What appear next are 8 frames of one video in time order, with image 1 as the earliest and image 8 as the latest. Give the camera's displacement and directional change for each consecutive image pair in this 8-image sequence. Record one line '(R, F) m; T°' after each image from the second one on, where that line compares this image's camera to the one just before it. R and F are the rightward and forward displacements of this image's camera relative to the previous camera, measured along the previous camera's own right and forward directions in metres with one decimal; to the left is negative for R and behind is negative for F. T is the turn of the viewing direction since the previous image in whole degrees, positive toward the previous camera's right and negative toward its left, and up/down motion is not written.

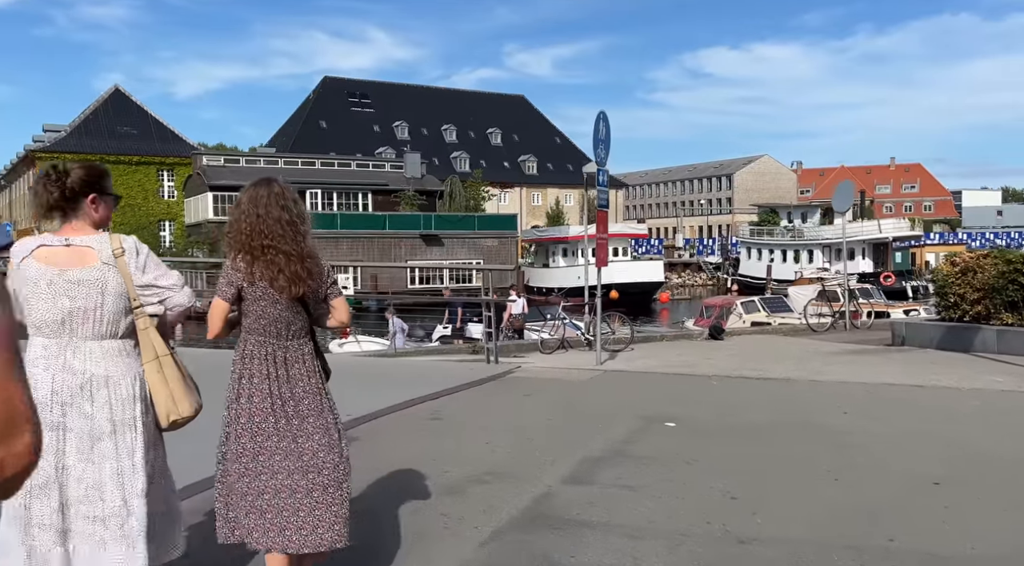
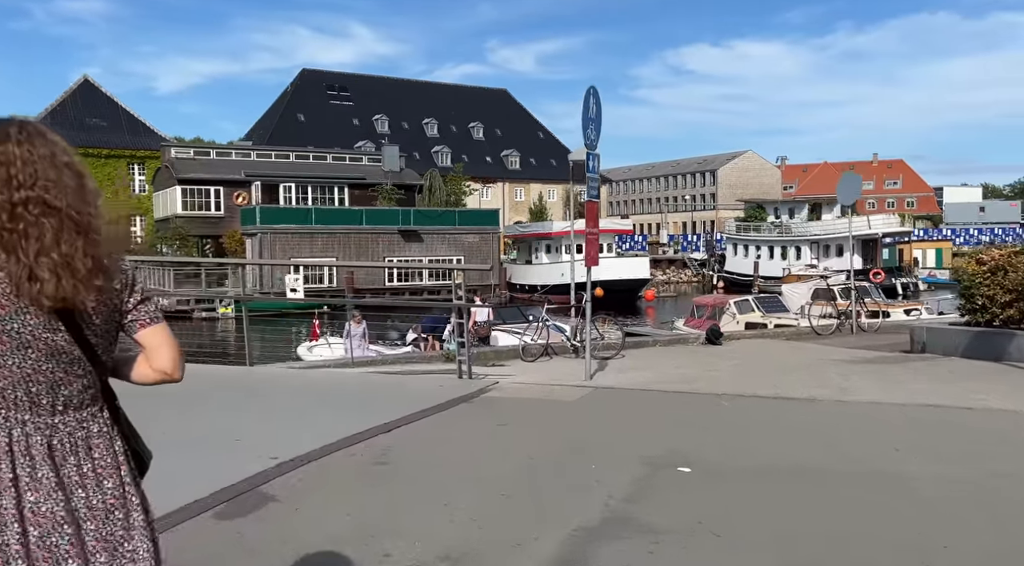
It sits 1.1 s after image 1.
(+0.1, +1.2) m; +1°
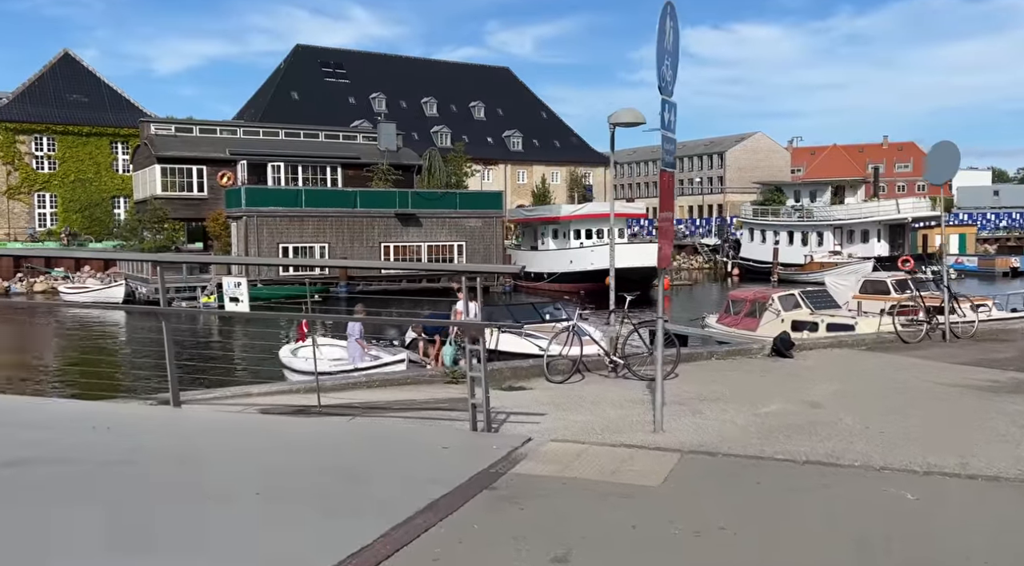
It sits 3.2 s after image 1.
(-0.2, +2.5) m; 0°
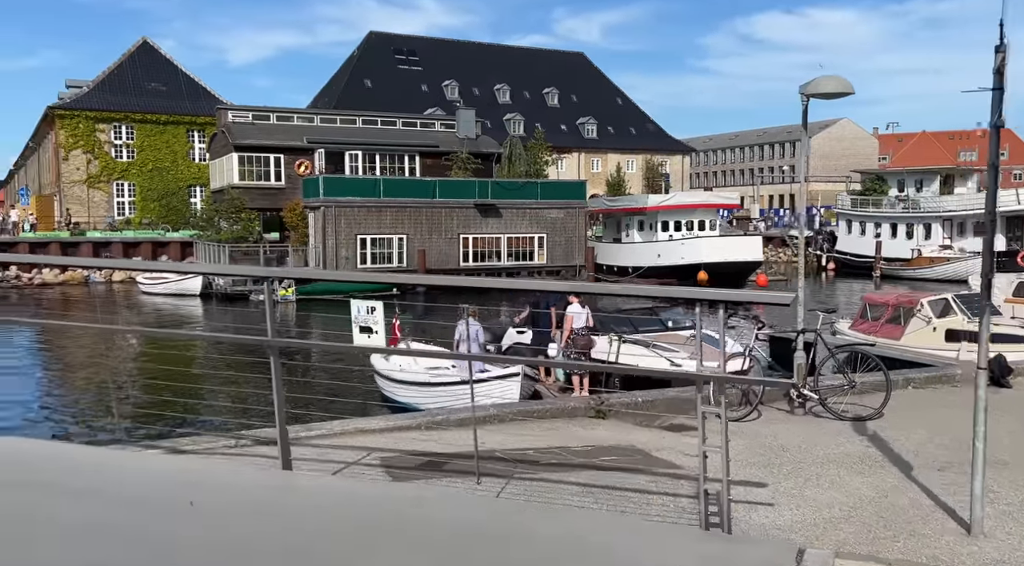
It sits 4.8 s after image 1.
(-0.8, +1.6) m; -4°
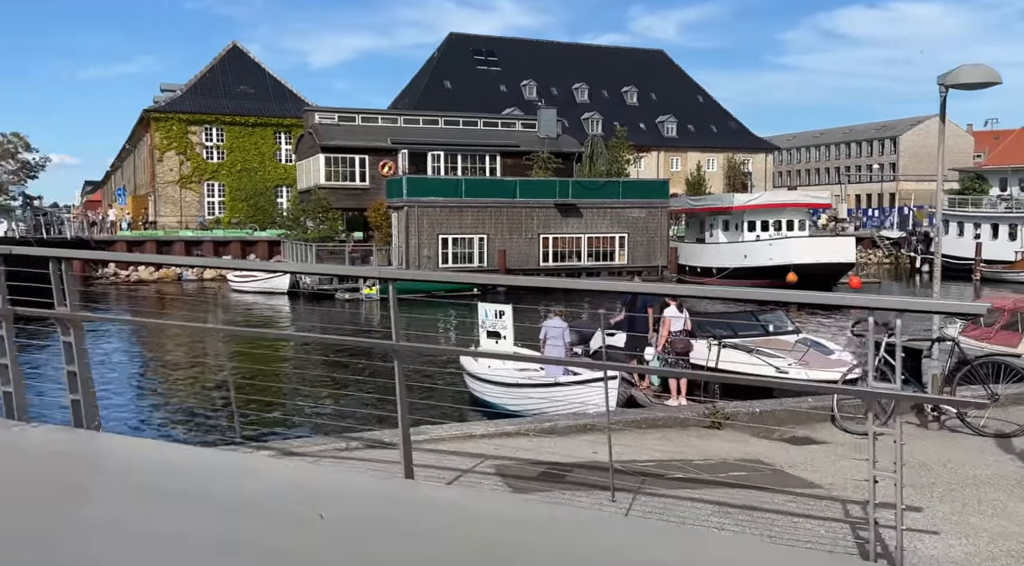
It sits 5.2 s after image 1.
(-0.3, +0.2) m; -5°
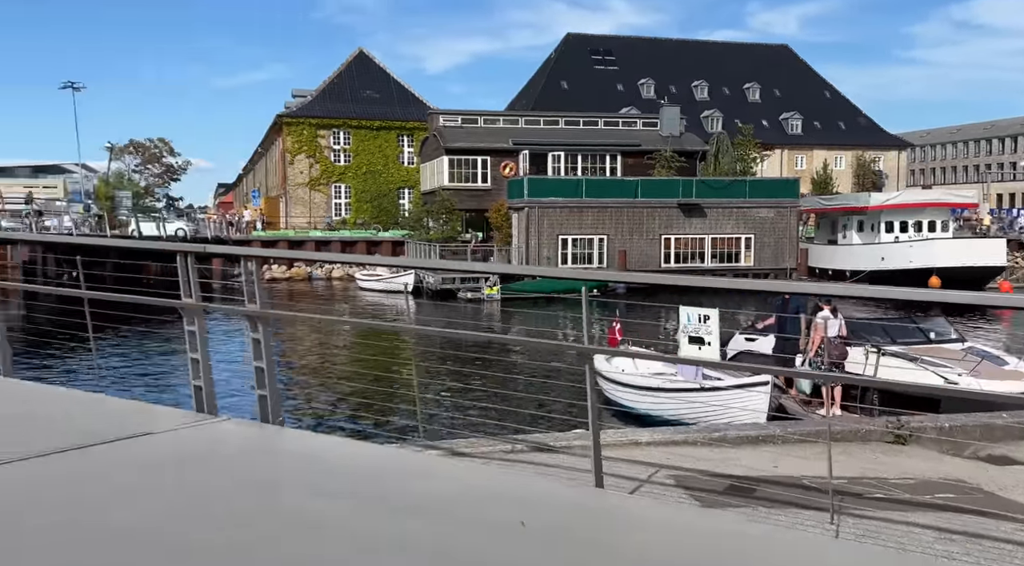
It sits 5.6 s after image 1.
(-0.4, +0.2) m; -7°
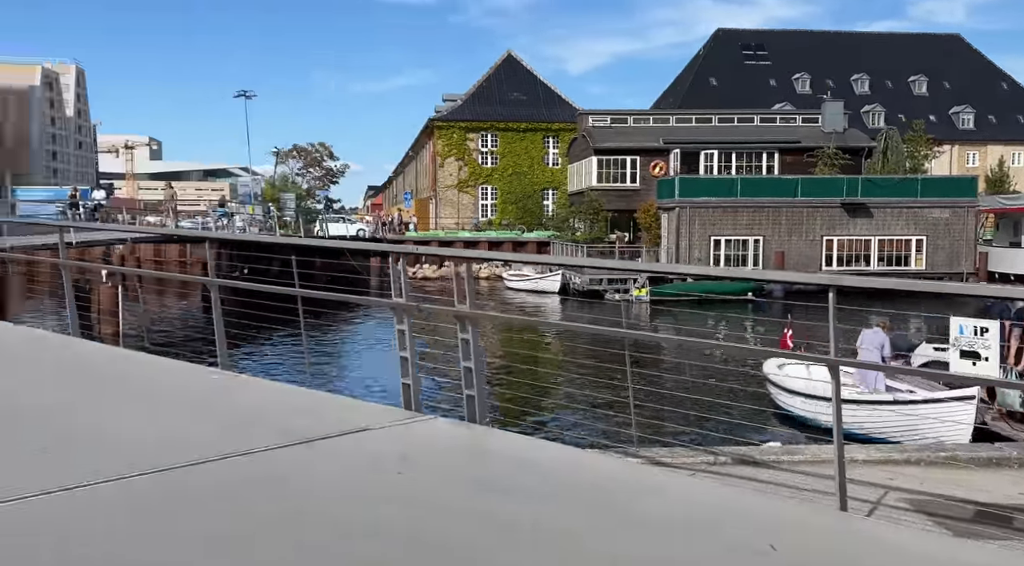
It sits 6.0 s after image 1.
(-0.4, +0.1) m; -9°
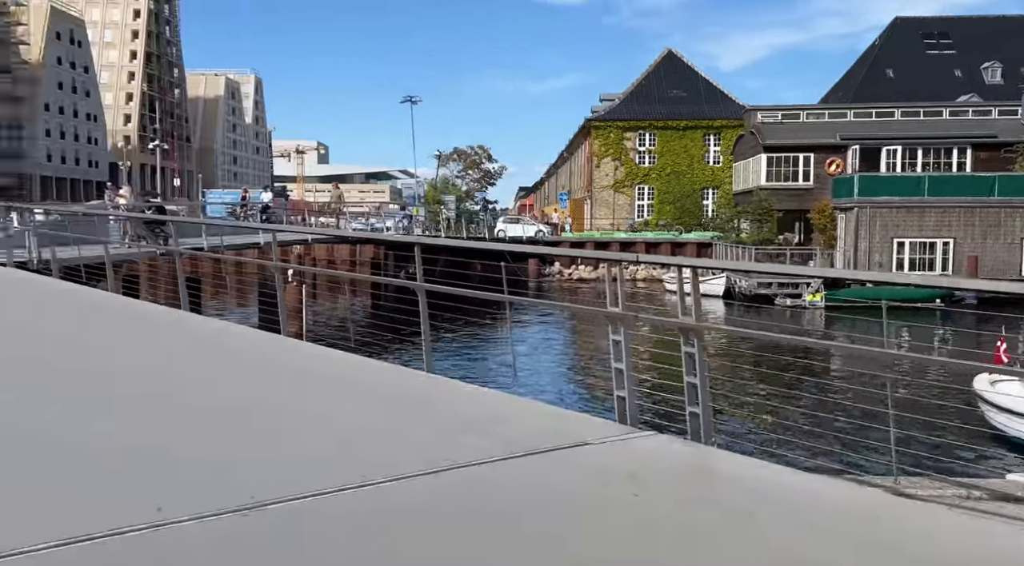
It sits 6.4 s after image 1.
(-0.4, +0.3) m; -10°
